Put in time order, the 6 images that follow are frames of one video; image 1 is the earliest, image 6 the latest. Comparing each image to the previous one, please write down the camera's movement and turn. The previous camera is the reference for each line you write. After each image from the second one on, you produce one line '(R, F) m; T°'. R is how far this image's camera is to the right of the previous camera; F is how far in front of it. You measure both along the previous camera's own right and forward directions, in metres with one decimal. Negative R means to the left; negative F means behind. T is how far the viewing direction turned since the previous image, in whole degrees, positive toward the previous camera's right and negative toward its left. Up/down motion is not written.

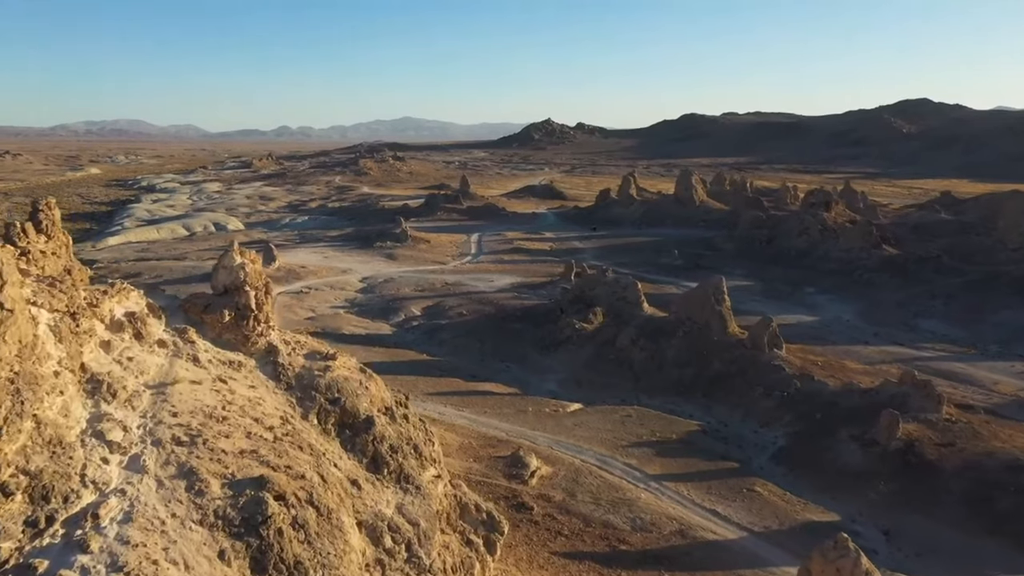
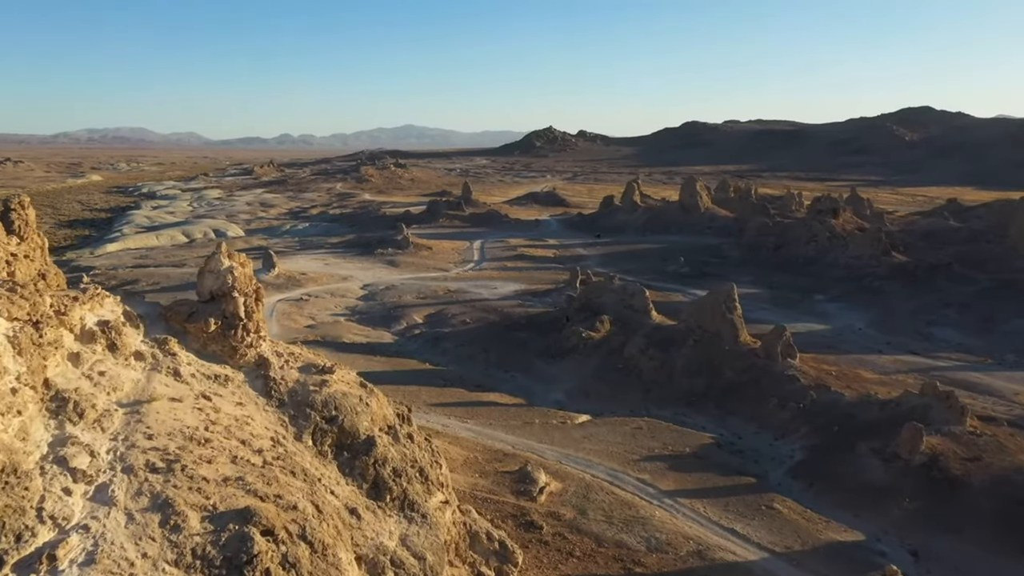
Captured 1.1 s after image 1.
(-0.1, +0.6) m; 0°
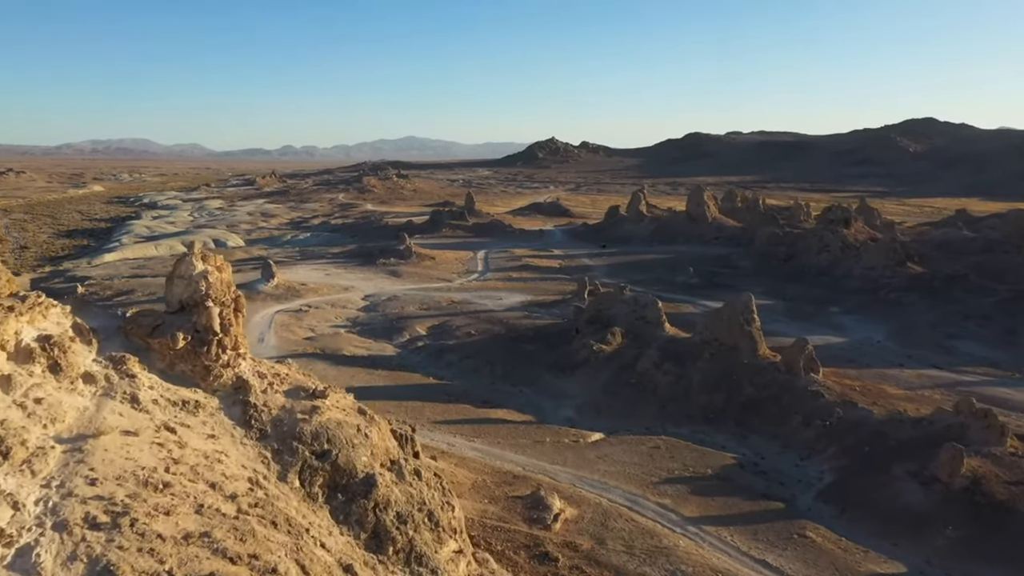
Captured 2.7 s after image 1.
(-0.2, +1.0) m; 0°
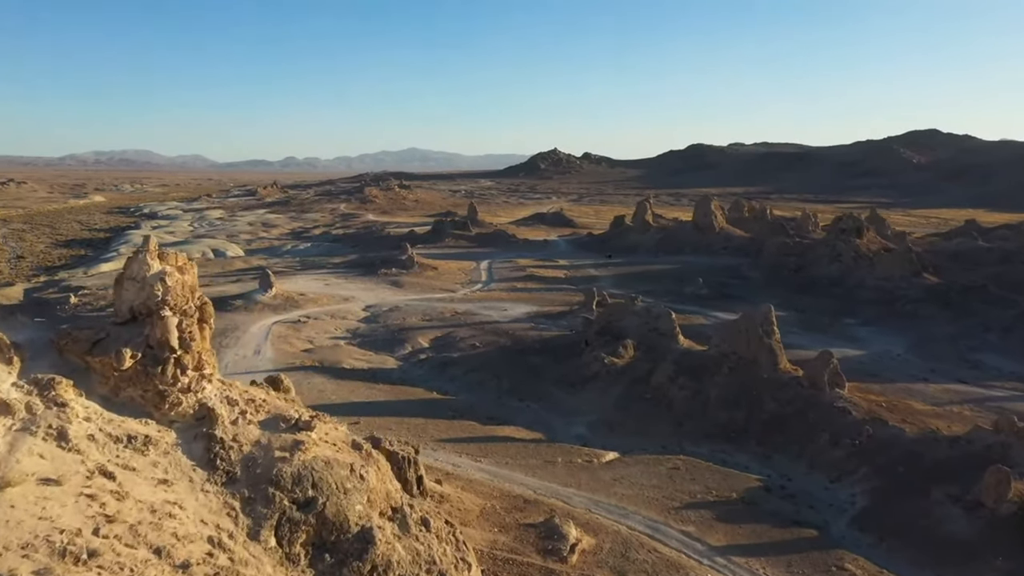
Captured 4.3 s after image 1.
(-0.2, +1.0) m; 0°
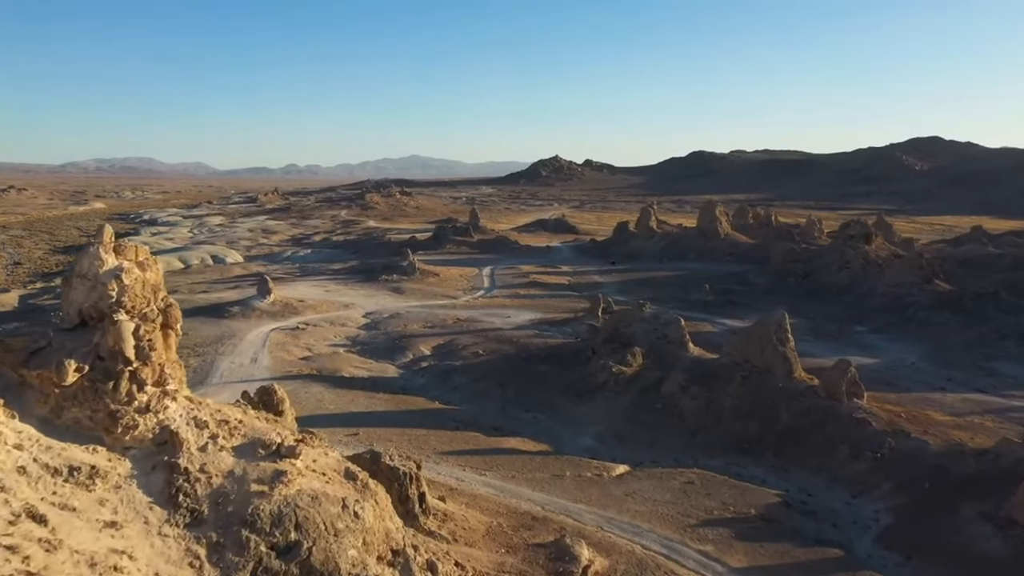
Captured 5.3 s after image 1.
(-0.1, +0.7) m; 0°
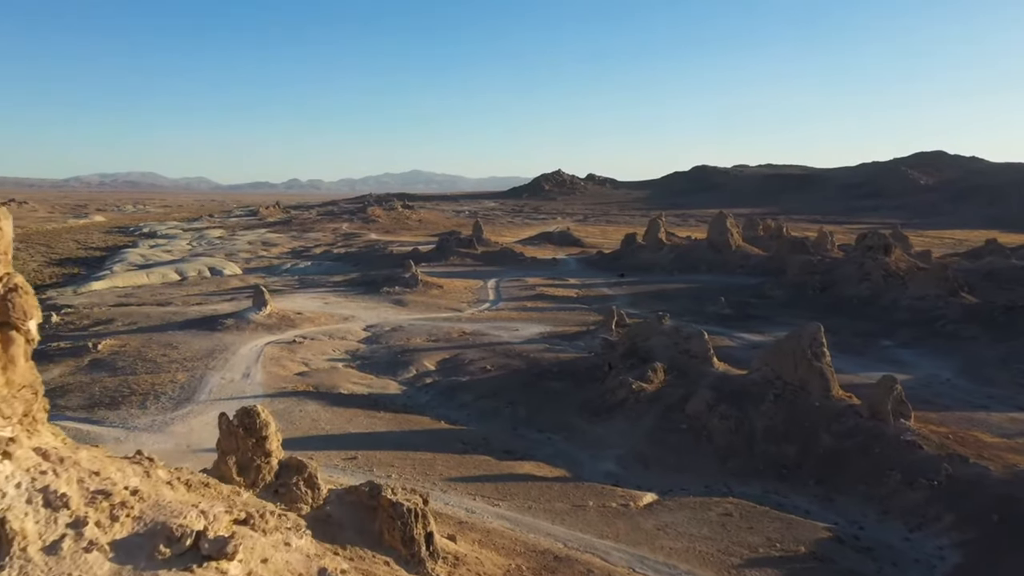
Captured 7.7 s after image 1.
(-0.3, +1.5) m; 0°
